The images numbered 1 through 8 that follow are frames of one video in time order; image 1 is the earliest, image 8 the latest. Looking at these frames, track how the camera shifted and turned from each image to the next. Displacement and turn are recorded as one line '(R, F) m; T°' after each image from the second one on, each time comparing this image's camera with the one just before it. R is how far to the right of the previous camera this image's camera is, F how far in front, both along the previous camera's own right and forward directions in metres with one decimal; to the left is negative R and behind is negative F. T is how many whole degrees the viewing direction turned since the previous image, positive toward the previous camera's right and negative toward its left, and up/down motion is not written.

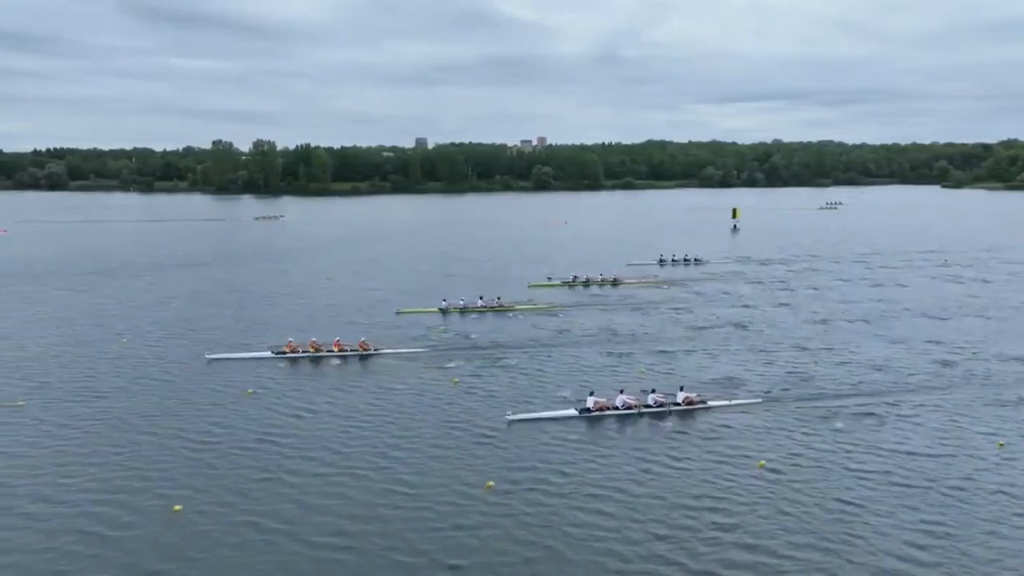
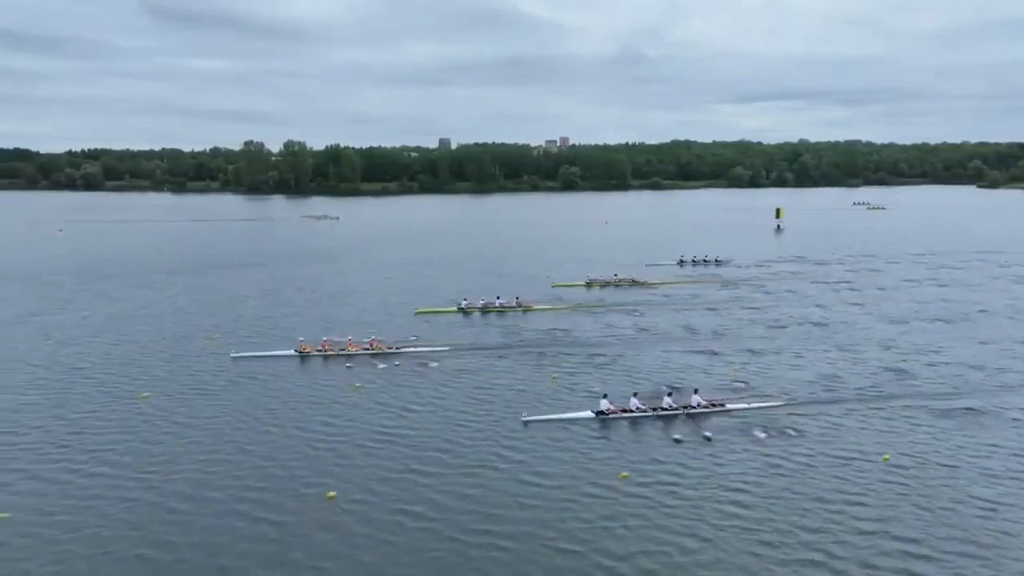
(-3.7, 0.0) m; -2°
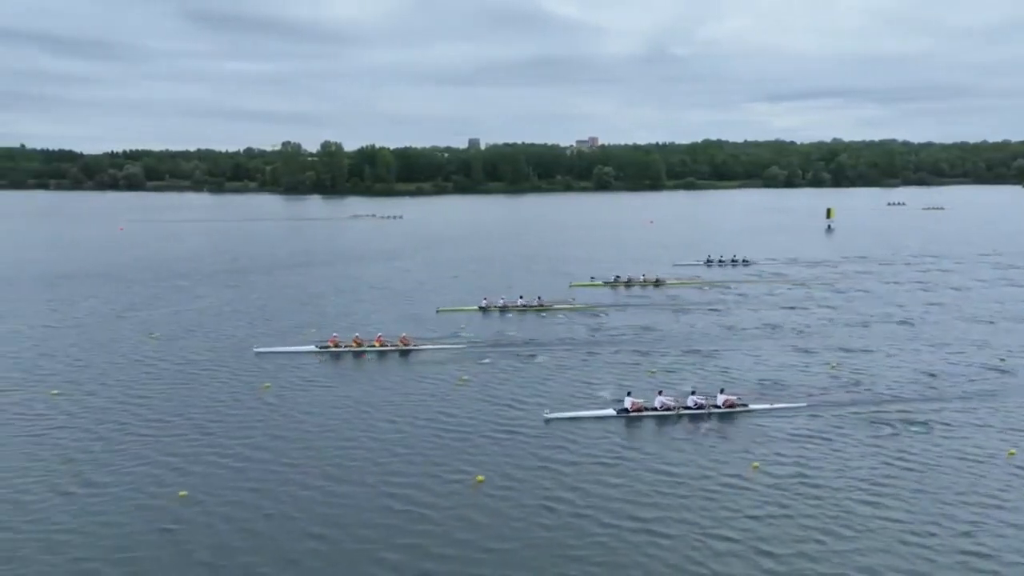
(-3.5, -0.1) m; -2°
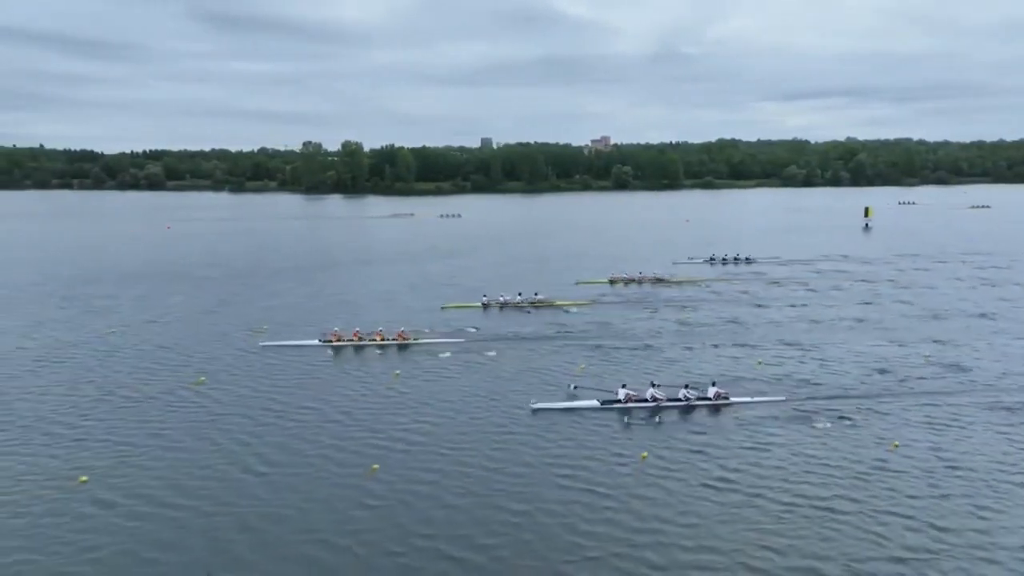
(-4.9, -0.4) m; -1°
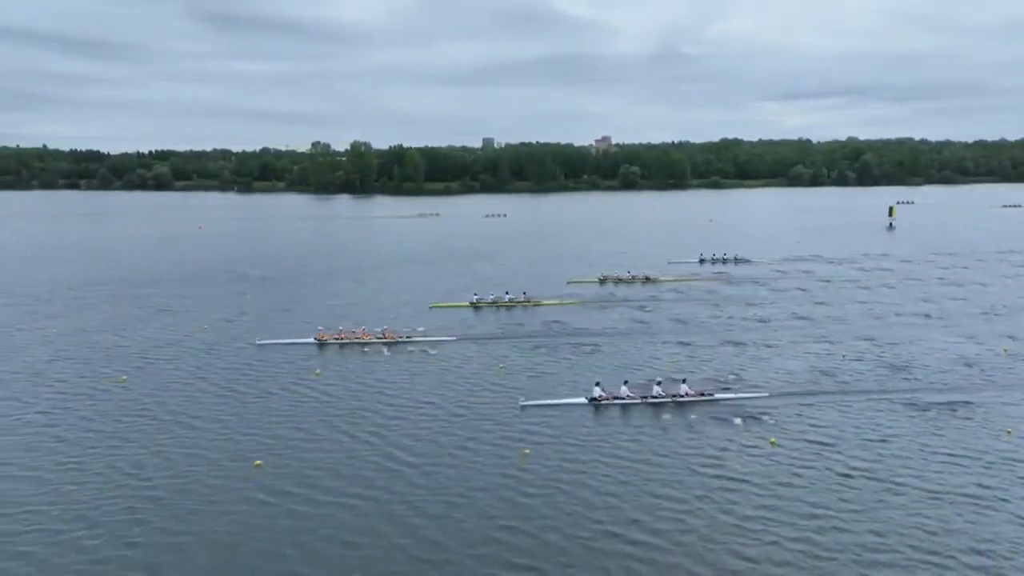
(-4.6, -0.1) m; 0°
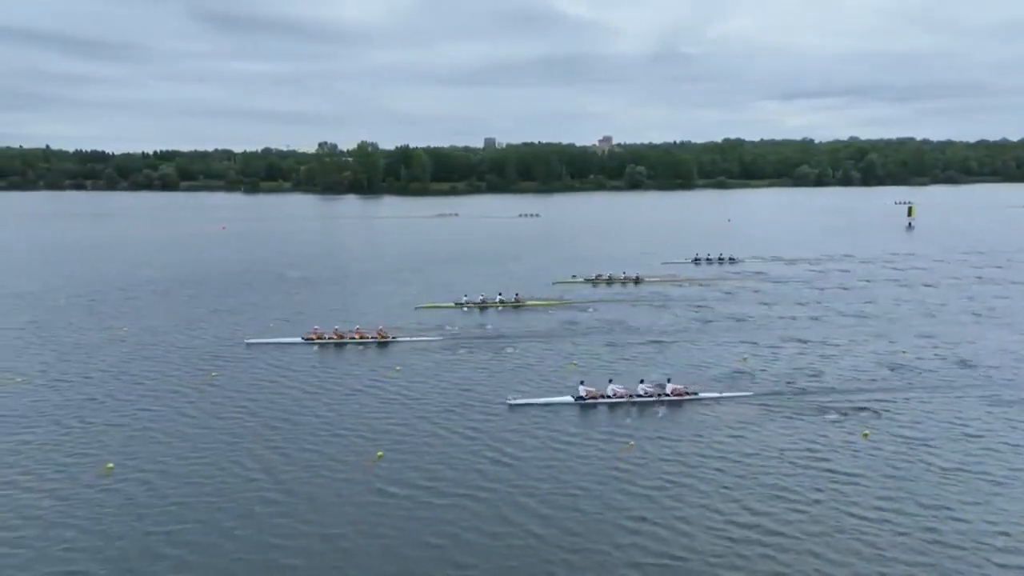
(-3.5, 0.0) m; 0°
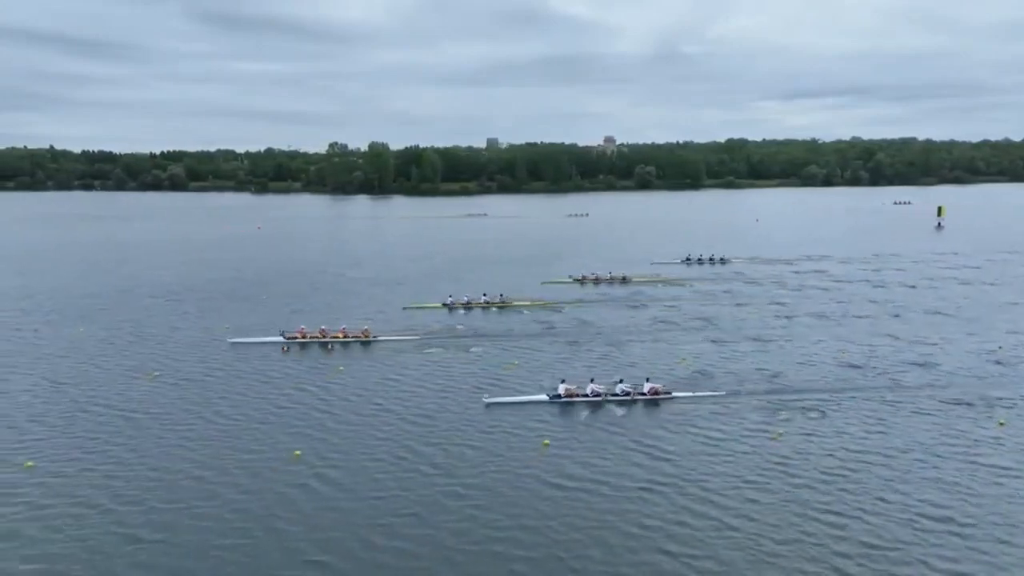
(-5.3, +0.1) m; 0°
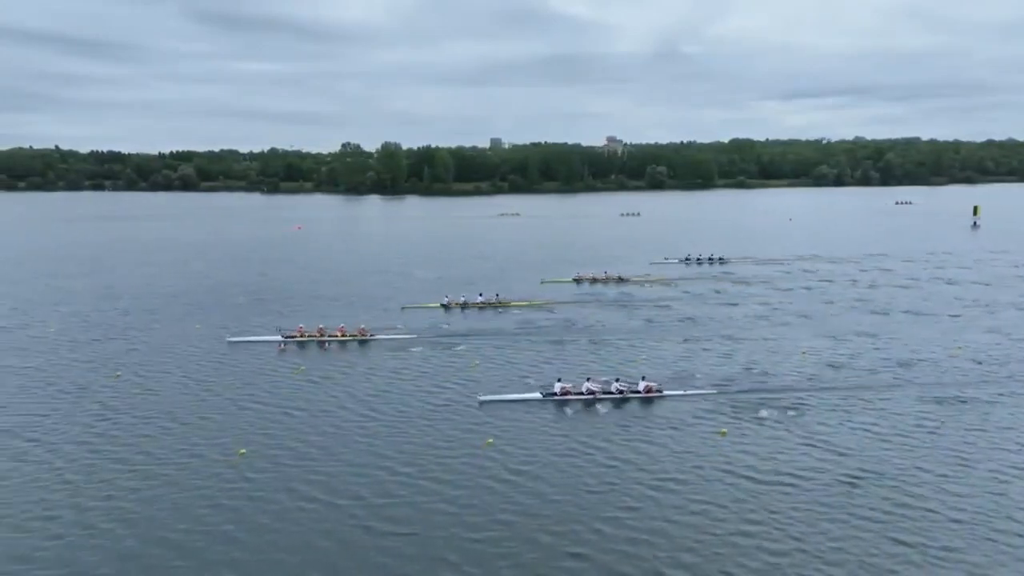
(-6.5, +0.4) m; 0°
